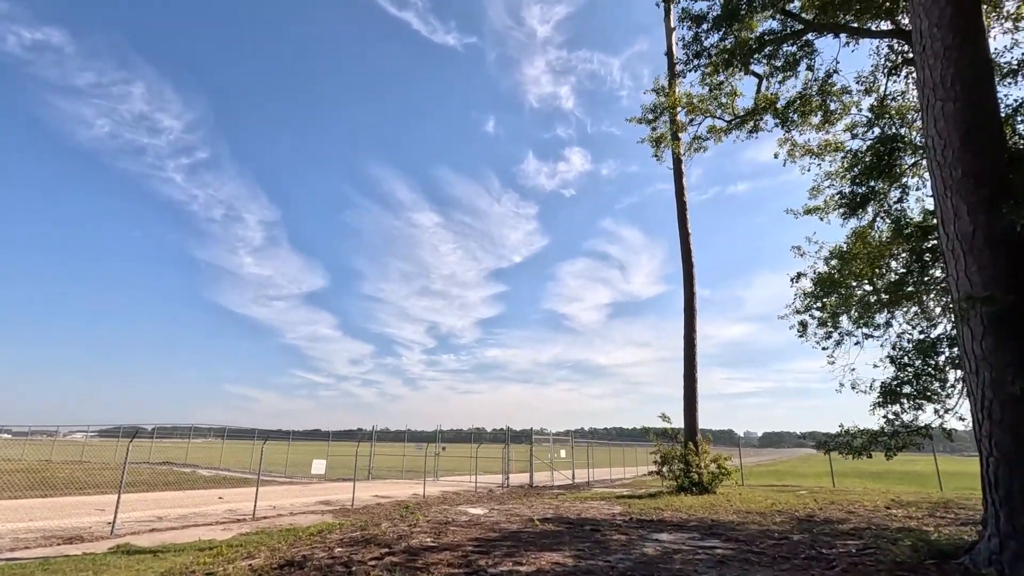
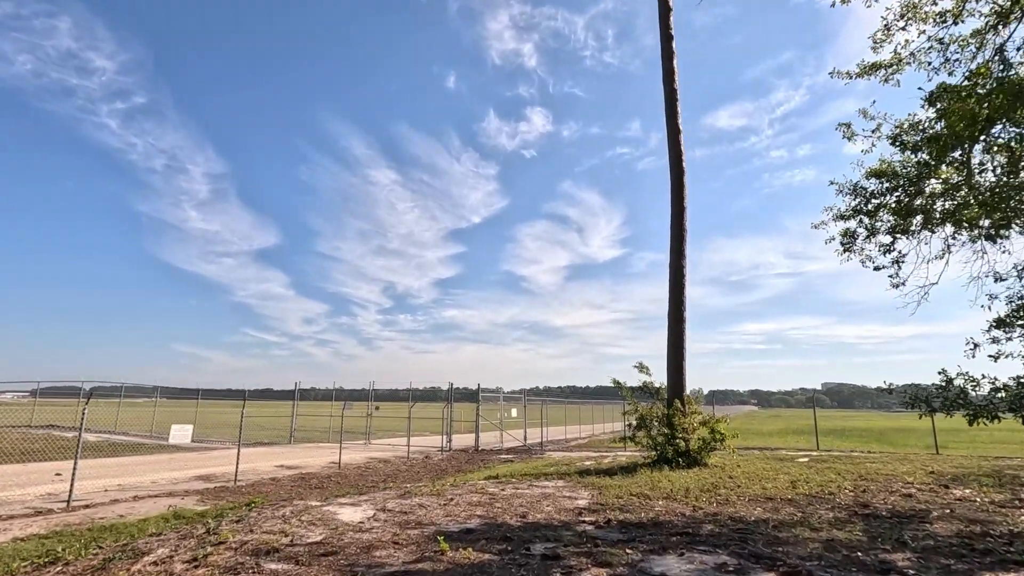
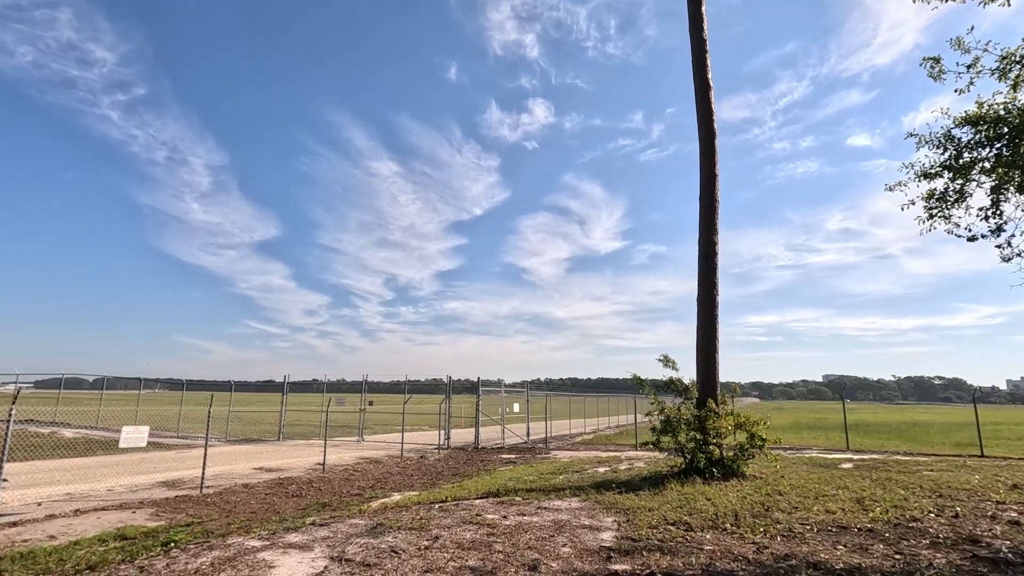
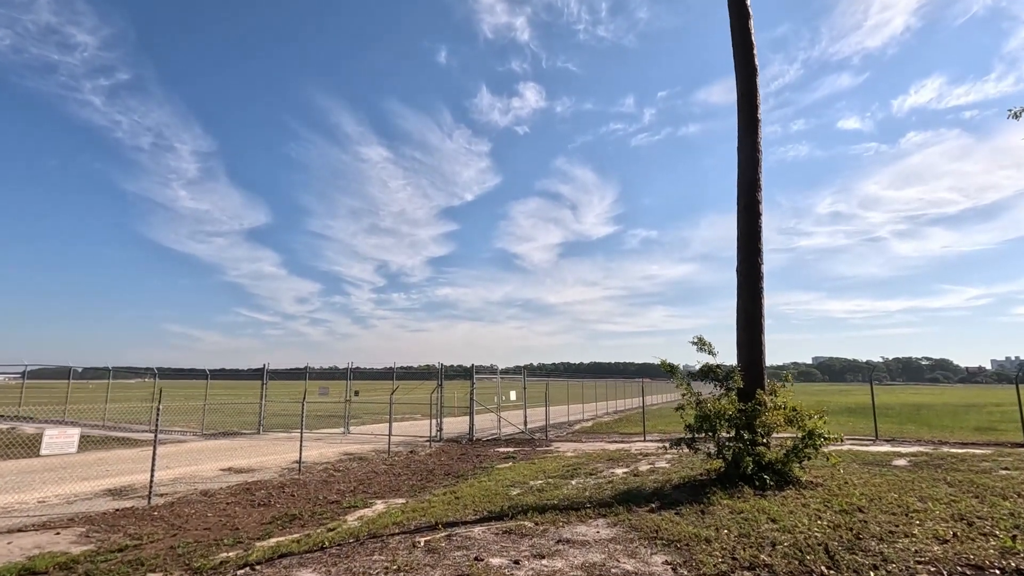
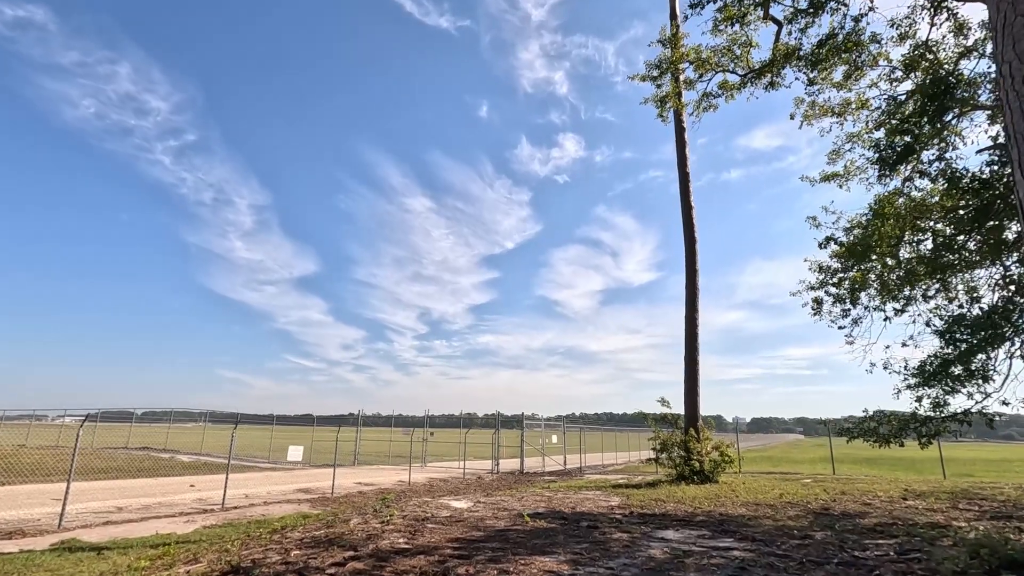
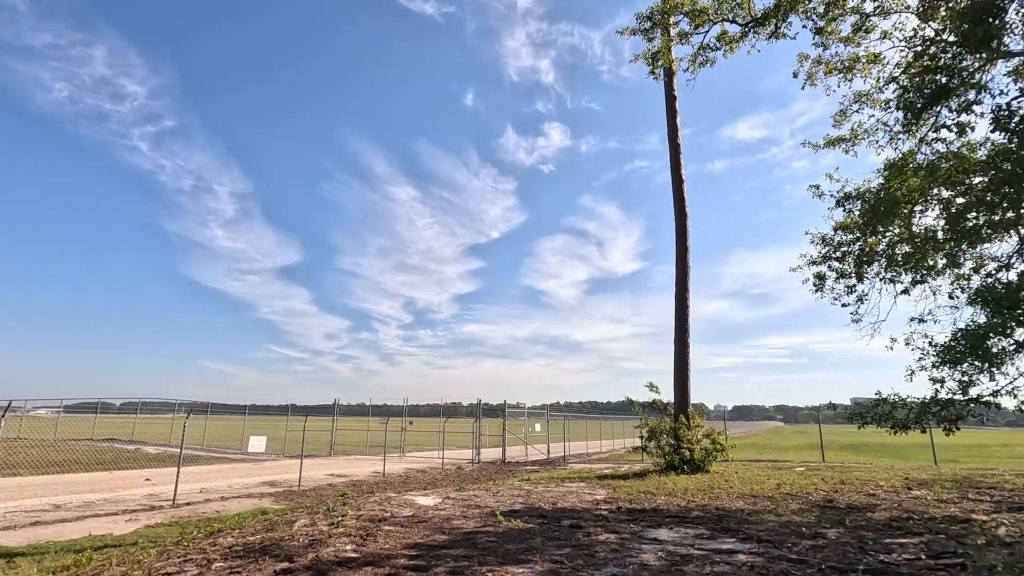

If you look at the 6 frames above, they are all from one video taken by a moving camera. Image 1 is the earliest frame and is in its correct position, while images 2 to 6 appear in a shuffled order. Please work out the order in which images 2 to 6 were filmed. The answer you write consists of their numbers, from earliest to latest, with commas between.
5, 6, 2, 3, 4
